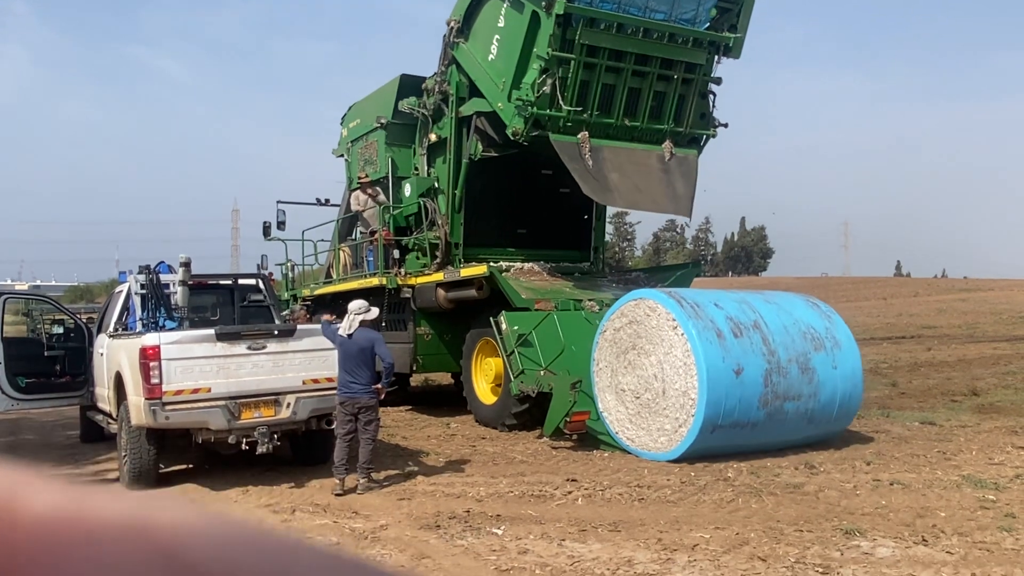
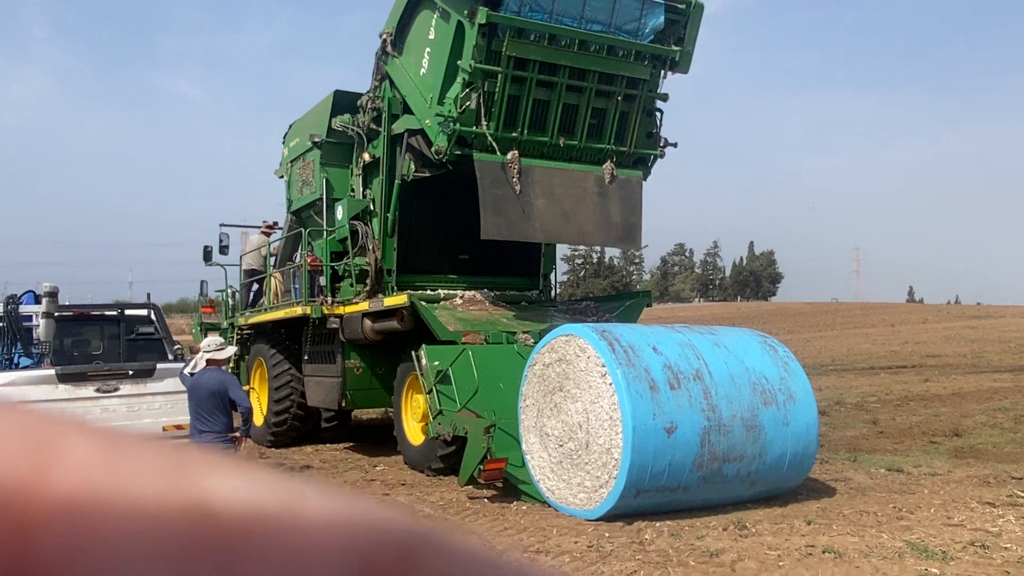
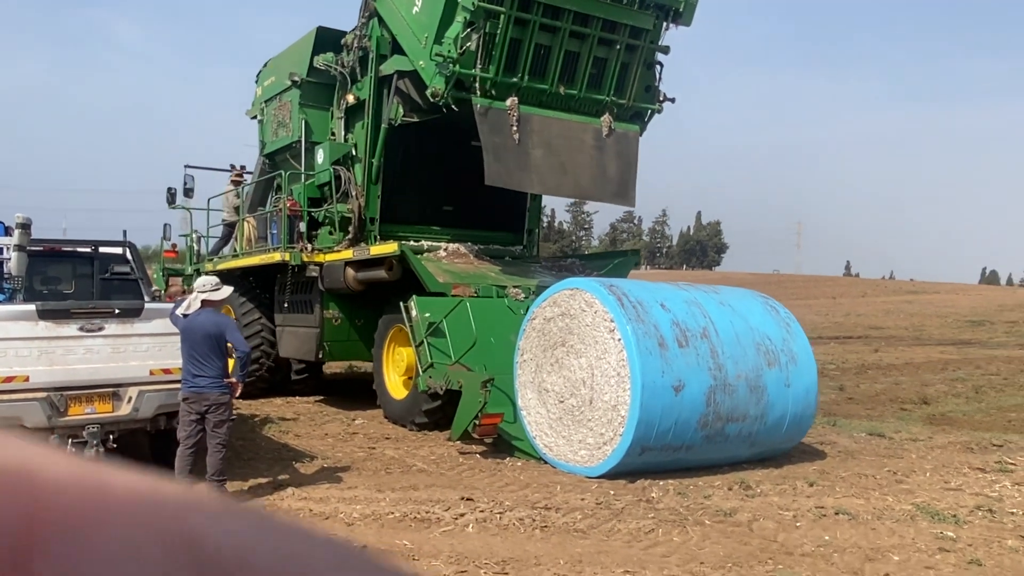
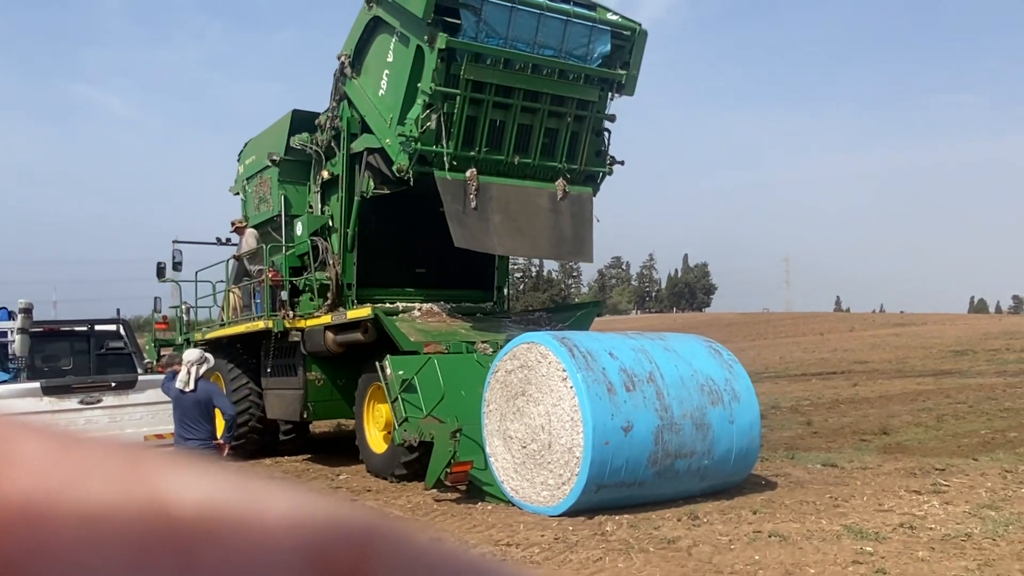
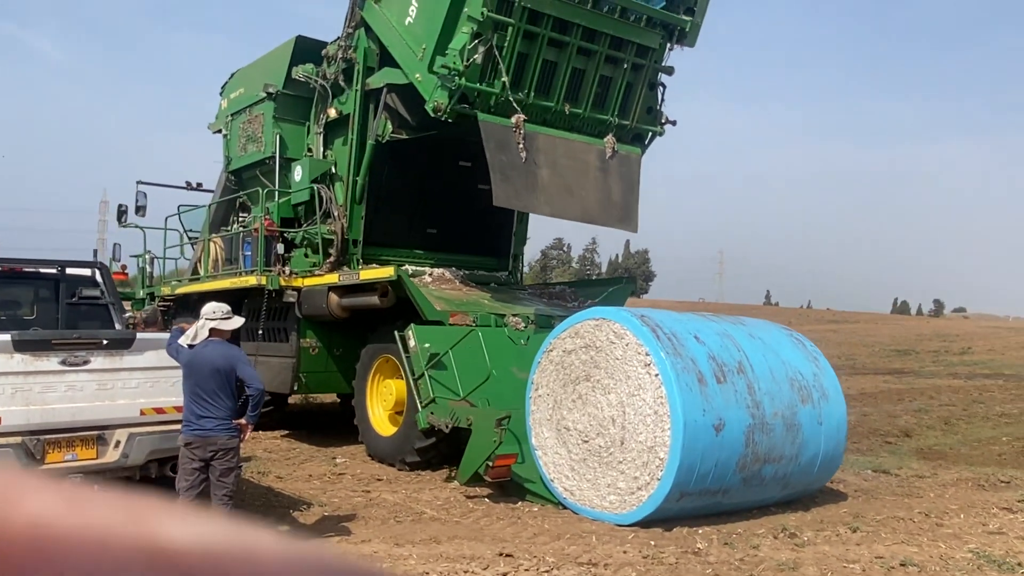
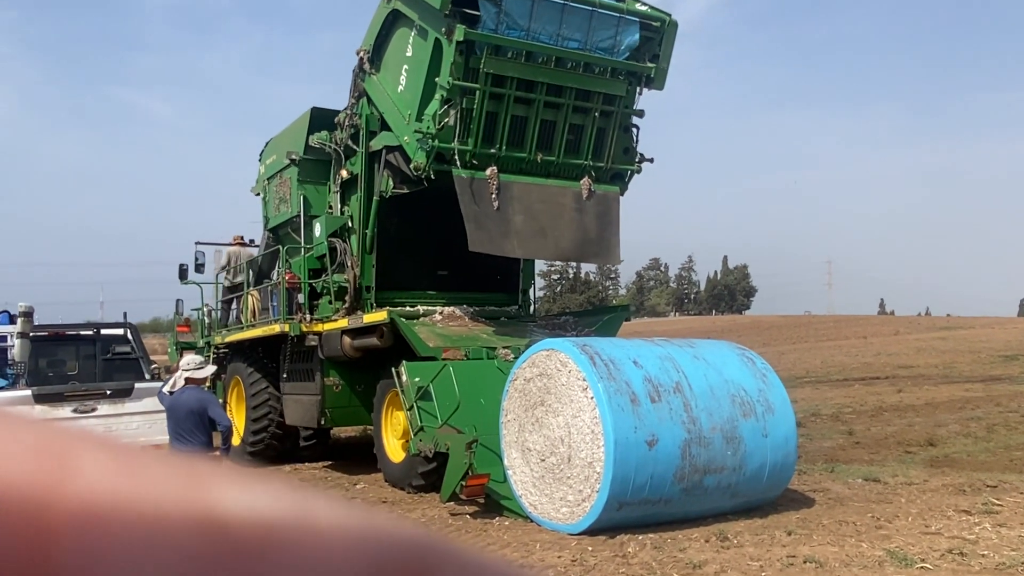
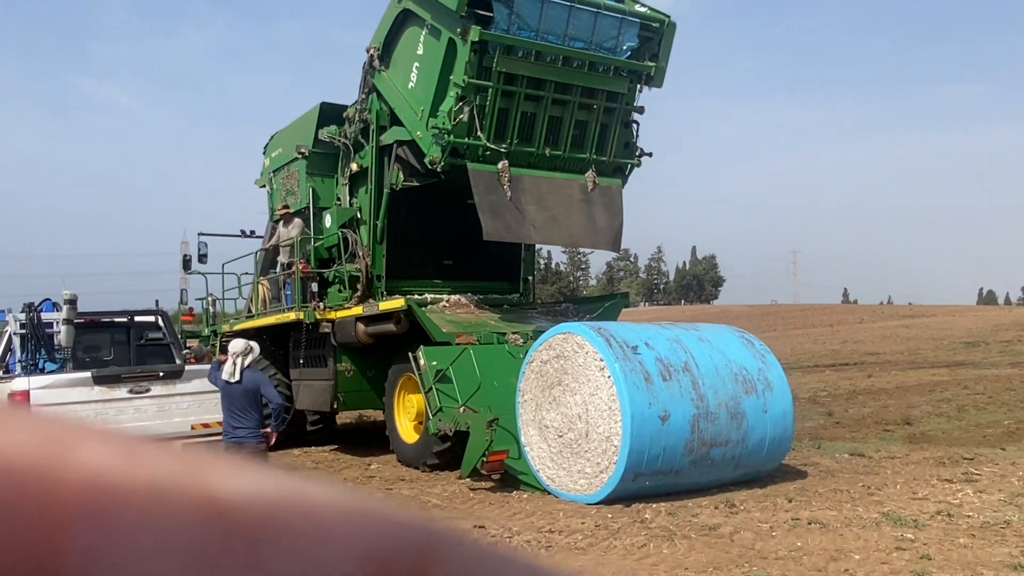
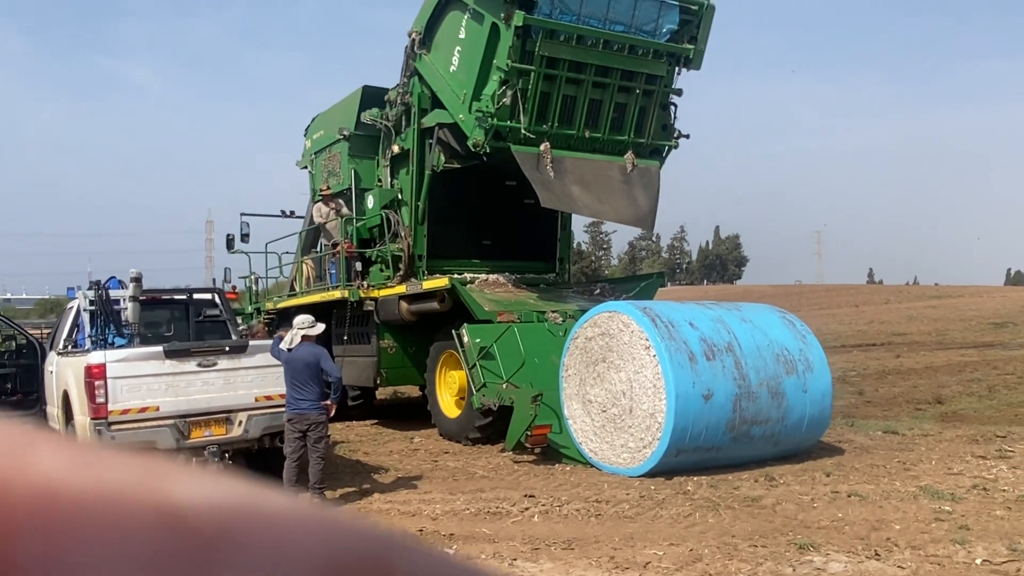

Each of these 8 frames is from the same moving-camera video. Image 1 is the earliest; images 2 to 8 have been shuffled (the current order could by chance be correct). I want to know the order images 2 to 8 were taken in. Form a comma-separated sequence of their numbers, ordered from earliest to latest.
8, 7, 4, 6, 2, 3, 5
